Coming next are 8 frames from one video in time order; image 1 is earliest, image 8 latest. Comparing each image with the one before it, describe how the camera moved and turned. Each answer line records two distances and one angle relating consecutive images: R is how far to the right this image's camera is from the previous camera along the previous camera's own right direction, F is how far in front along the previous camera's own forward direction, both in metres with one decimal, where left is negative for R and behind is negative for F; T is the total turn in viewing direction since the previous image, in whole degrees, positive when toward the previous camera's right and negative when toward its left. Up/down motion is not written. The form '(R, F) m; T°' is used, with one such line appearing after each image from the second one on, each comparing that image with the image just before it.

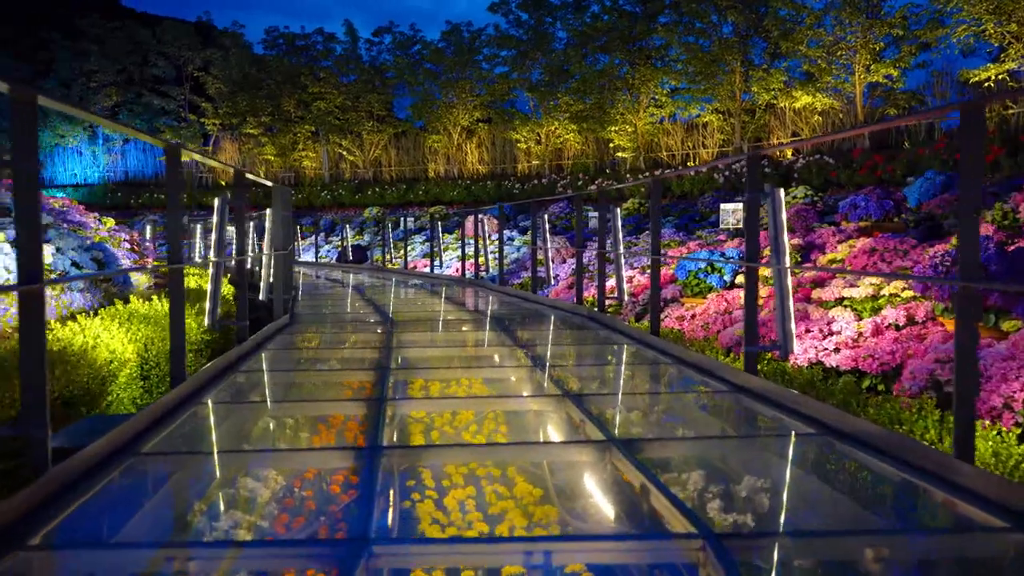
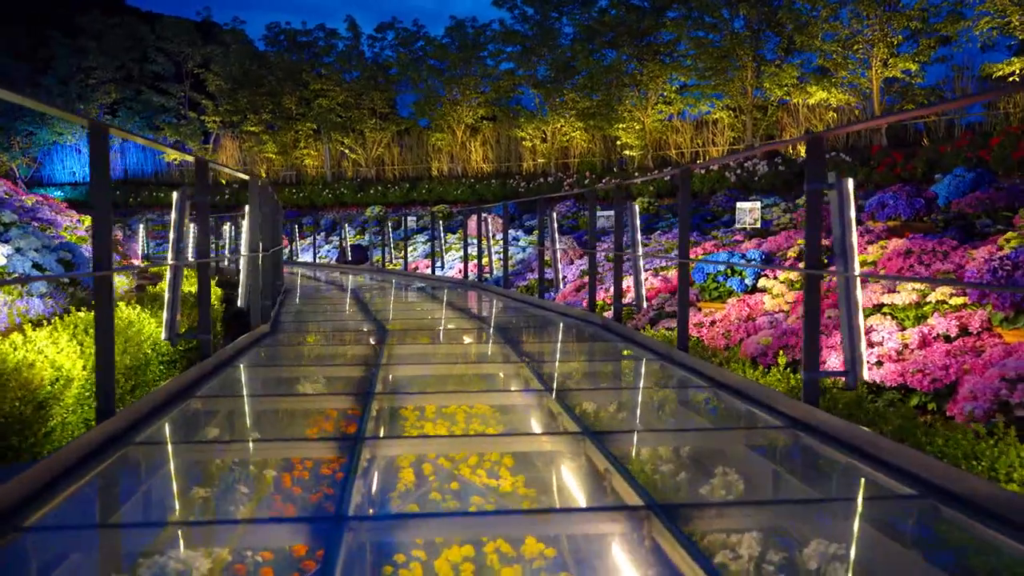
(0.0, +0.5) m; 0°
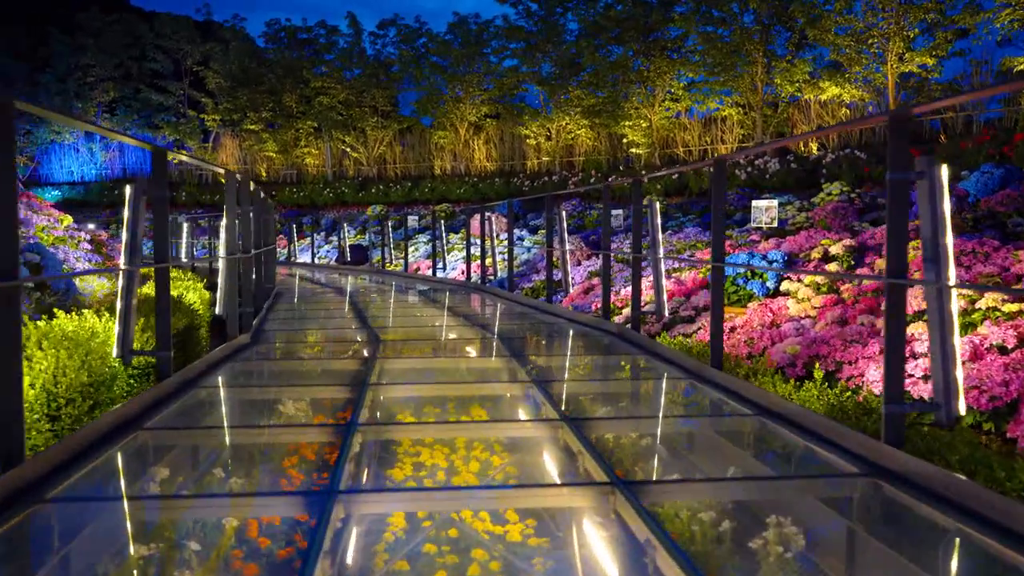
(0.0, +0.5) m; 0°
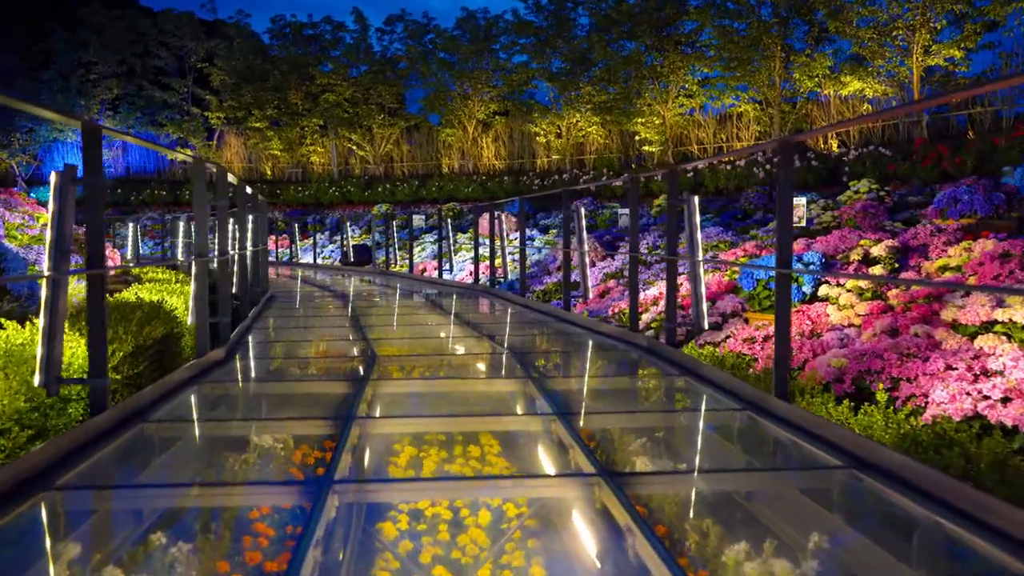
(0.0, +0.6) m; -1°
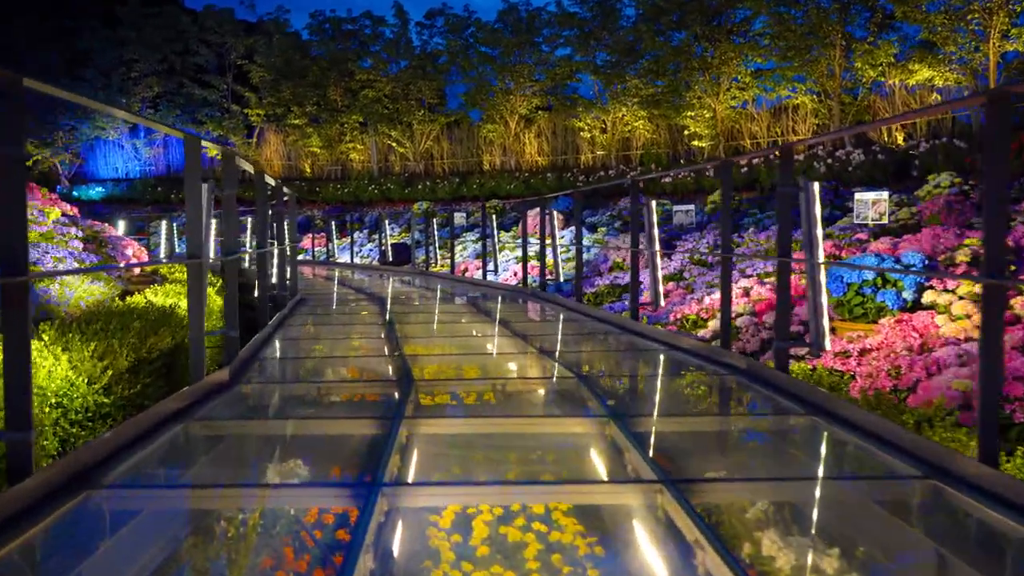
(-0.1, +0.7) m; -3°
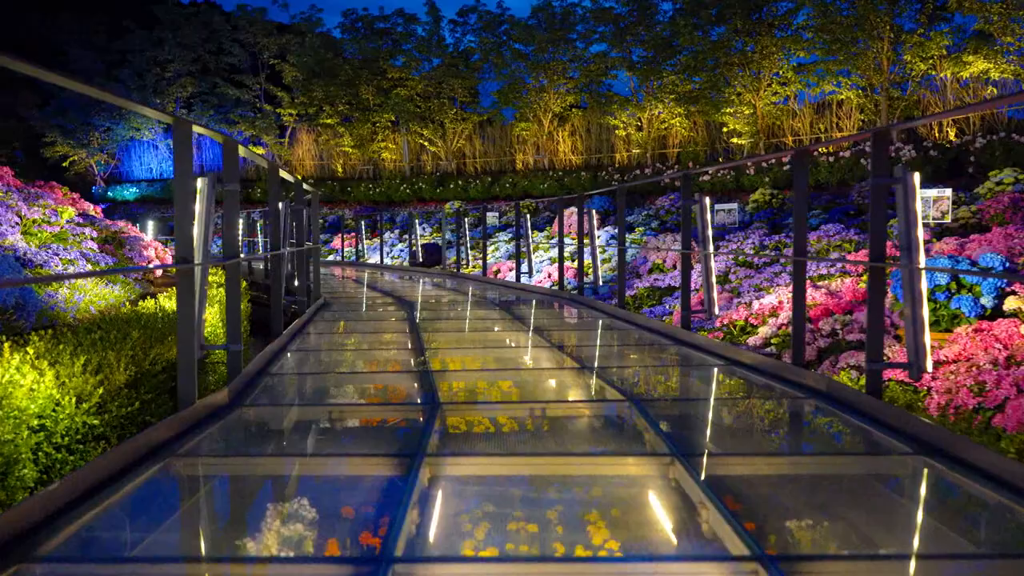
(0.0, +0.4) m; -2°
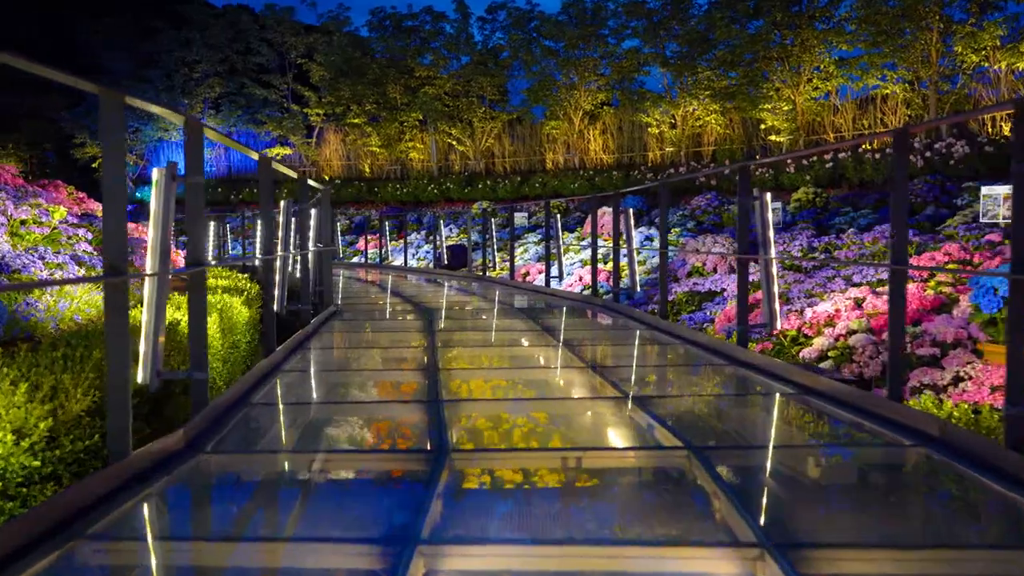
(0.0, +0.6) m; -2°
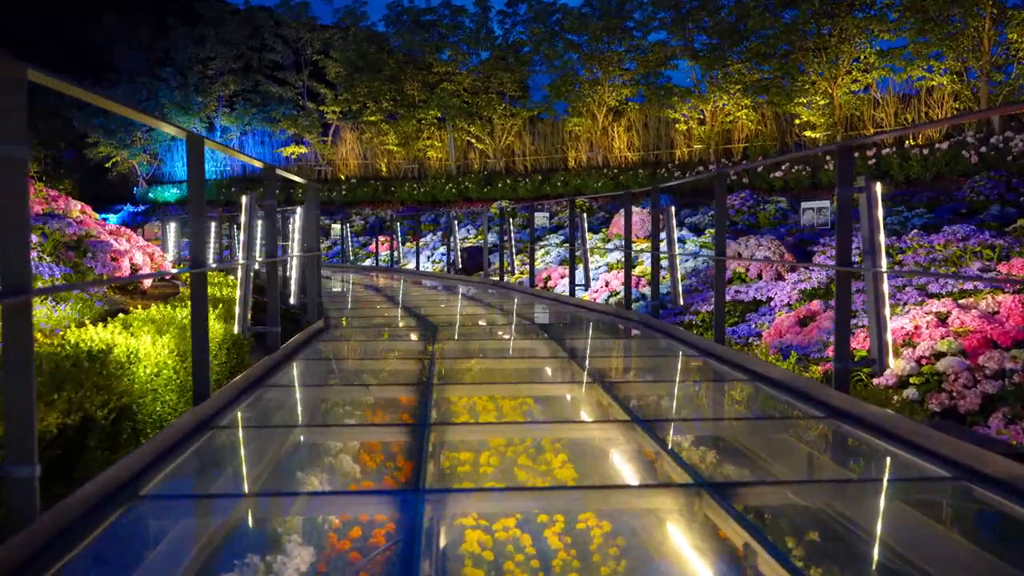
(0.0, +0.9) m; -1°
